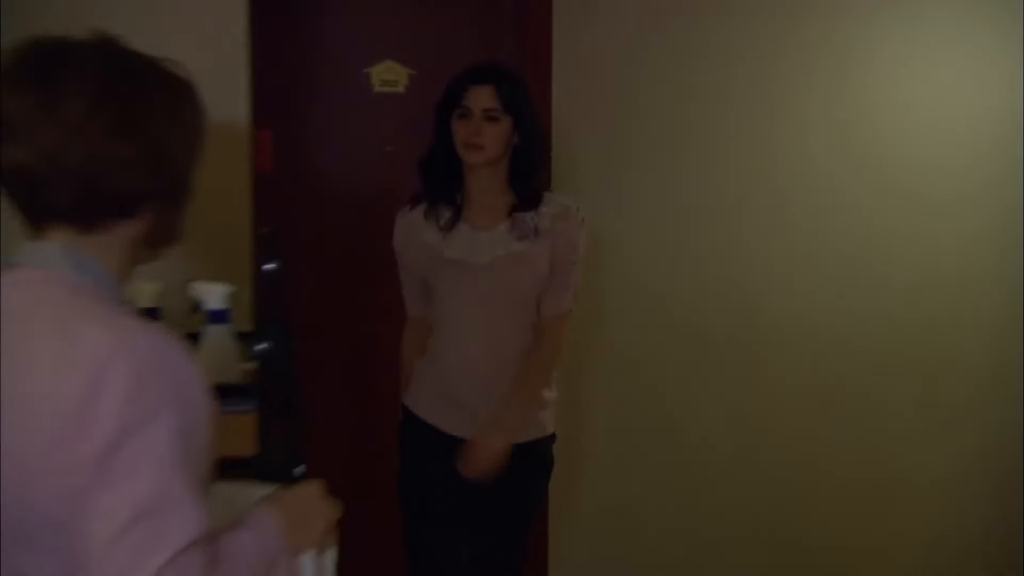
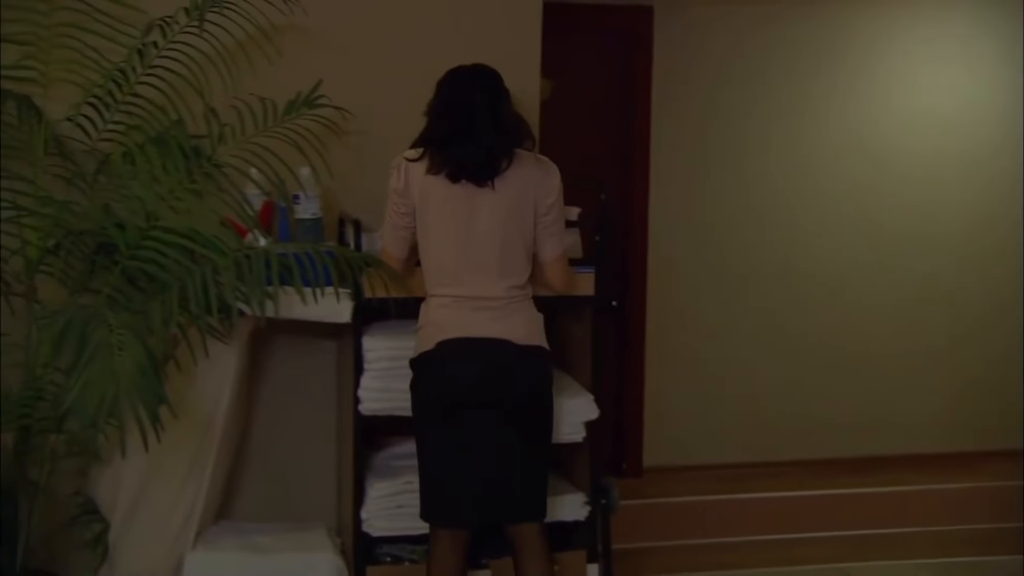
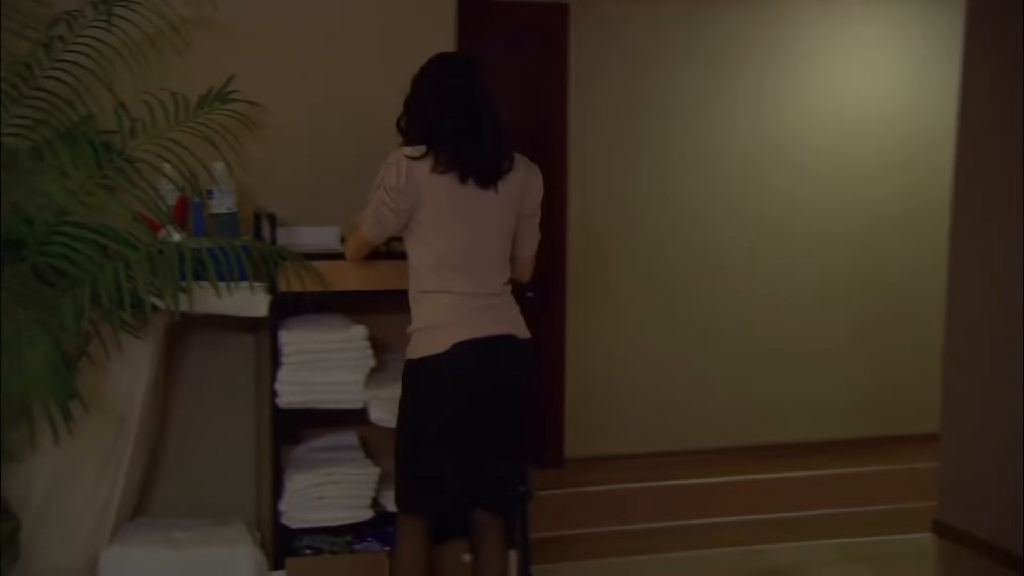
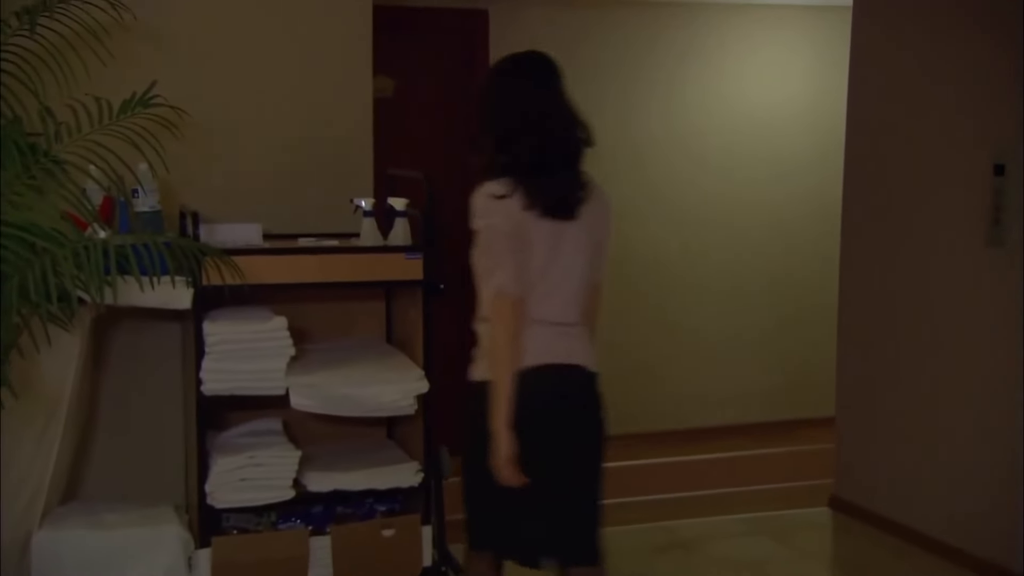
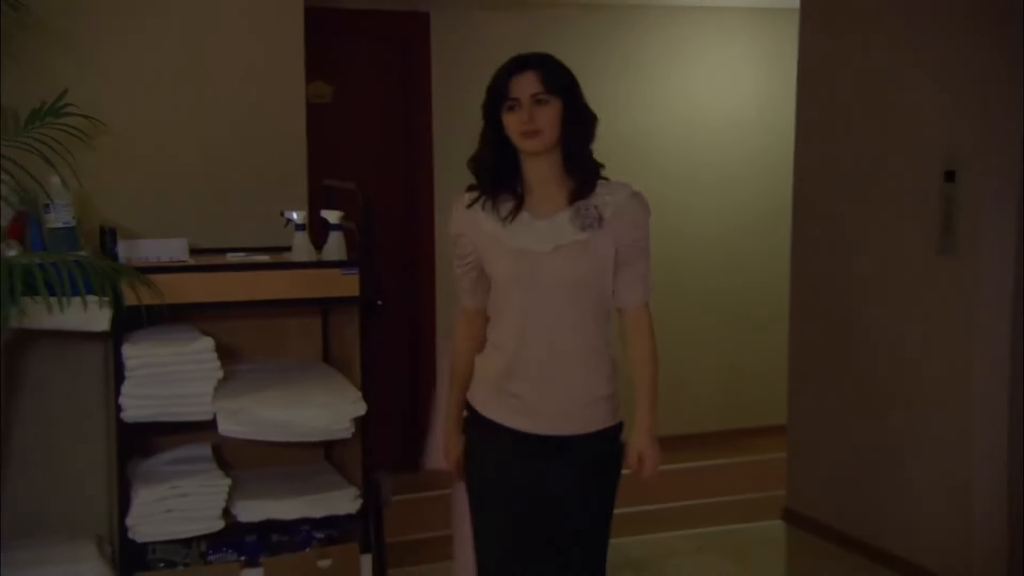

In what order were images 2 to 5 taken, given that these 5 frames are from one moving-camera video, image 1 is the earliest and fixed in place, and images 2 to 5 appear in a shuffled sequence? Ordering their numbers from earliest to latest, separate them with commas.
5, 4, 3, 2
